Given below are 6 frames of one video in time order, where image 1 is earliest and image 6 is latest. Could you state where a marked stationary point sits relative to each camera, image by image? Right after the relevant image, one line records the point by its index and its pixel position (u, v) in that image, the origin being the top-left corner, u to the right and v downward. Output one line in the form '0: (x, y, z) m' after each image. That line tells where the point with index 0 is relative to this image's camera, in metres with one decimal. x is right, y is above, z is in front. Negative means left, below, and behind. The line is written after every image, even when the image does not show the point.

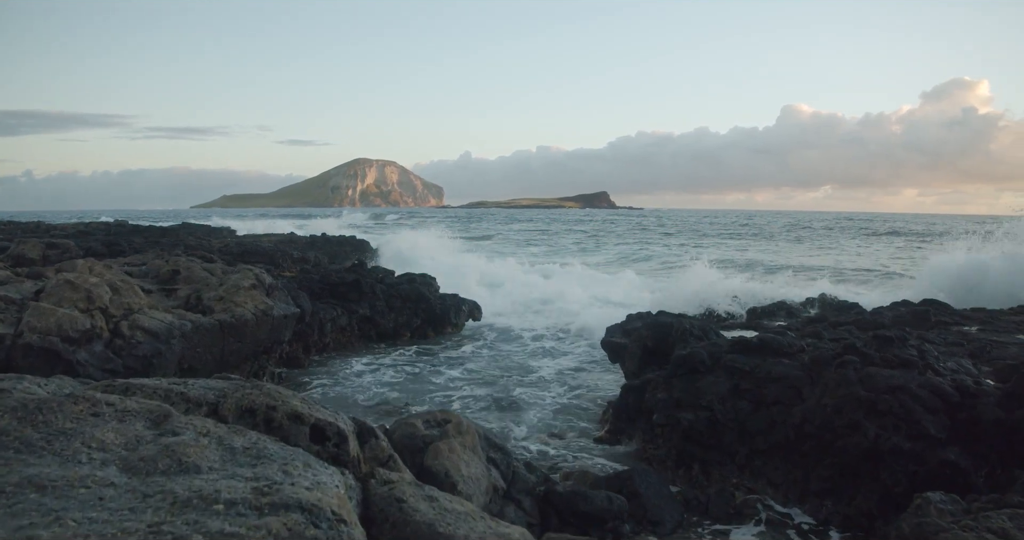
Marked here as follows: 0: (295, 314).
0: (-4.4, -0.9, +13.1) m
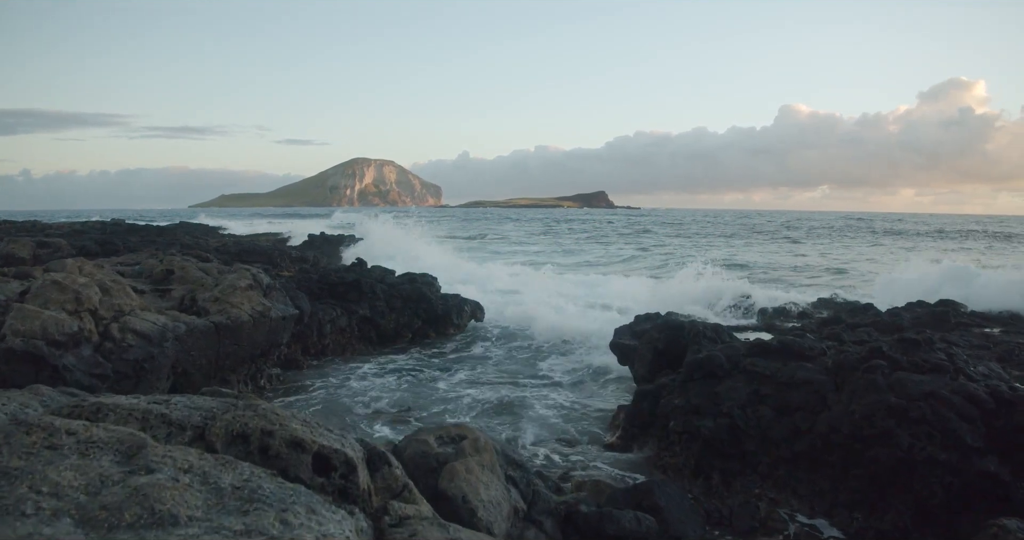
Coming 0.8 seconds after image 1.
0: (-4.3, -0.9, +12.7) m
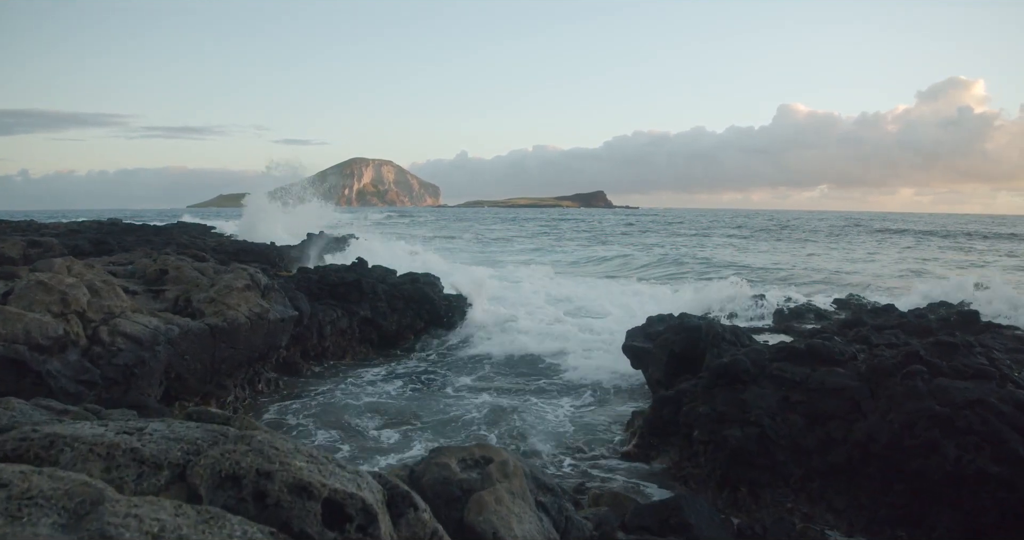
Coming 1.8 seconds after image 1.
0: (-4.1, -0.9, +12.1) m
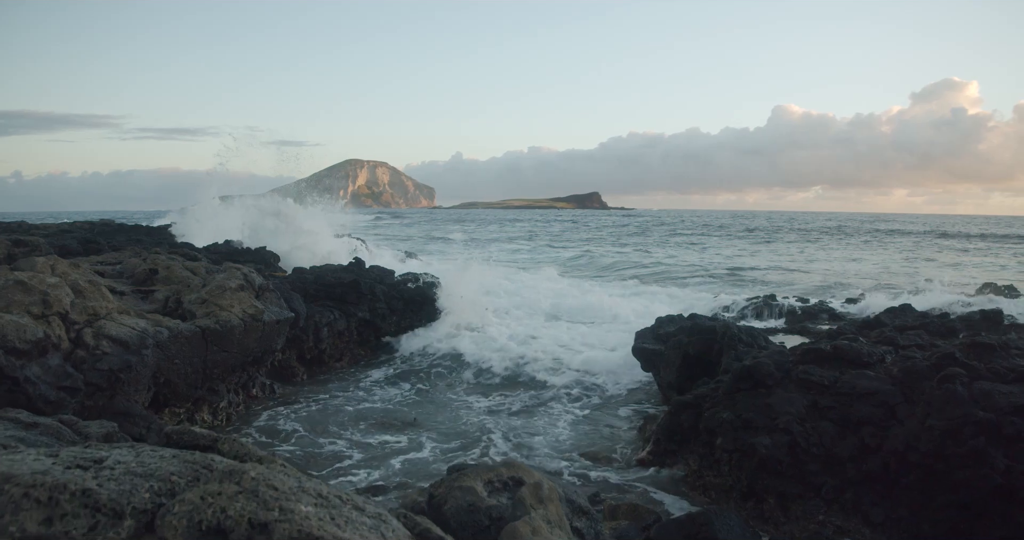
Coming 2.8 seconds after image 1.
0: (-4.0, -0.9, +11.6) m
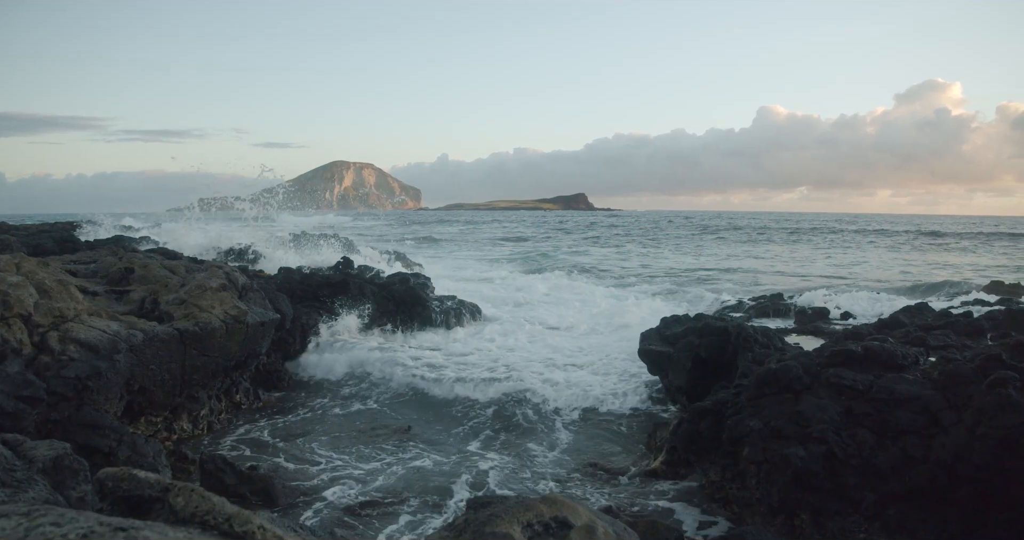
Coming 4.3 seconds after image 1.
0: (-4.0, -0.8, +10.9) m
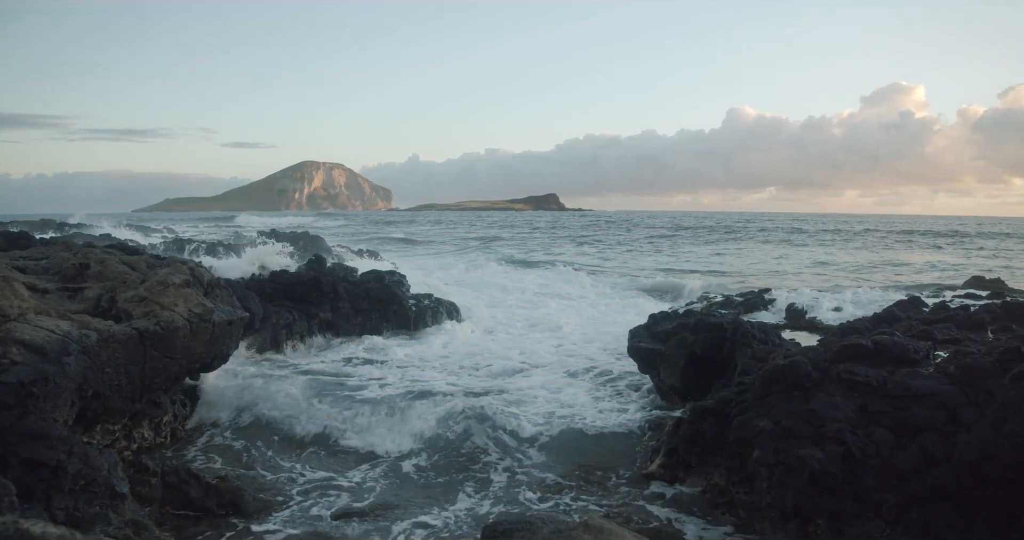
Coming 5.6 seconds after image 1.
0: (-4.2, -0.8, +10.2) m
